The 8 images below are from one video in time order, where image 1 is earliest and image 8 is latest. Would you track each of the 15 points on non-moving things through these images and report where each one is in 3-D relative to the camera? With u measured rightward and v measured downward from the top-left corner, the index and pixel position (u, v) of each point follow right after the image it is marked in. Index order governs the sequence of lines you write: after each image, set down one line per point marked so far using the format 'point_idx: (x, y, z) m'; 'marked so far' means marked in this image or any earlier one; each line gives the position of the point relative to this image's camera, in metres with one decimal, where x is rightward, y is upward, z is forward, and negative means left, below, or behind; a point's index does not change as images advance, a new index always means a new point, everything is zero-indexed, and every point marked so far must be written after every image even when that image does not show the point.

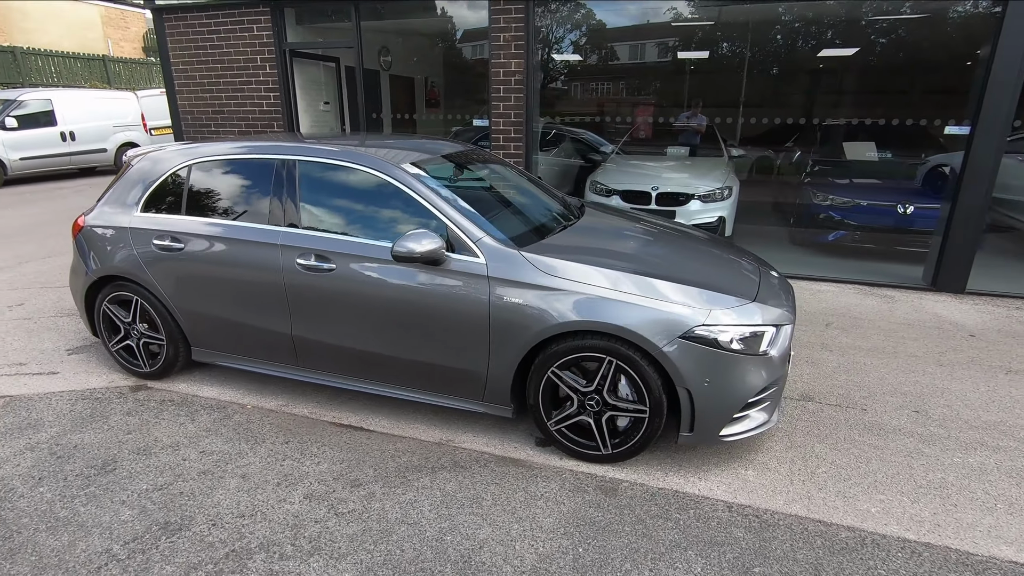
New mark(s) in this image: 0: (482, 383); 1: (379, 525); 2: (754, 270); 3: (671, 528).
0: (-0.2, -0.5, +2.8) m
1: (-0.6, -1.0, +2.3) m
2: (+1.4, +0.1, +3.1) m
3: (+0.7, -1.0, +2.3) m
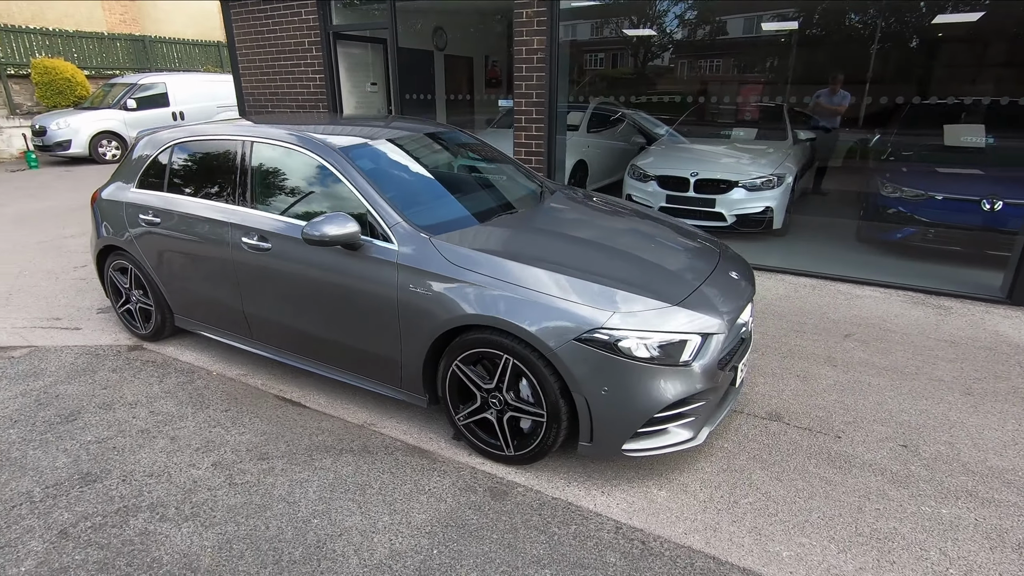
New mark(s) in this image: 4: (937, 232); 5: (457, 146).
0: (-0.6, -0.4, +2.8) m
1: (-1.1, -0.9, +2.4) m
2: (+1.0, +0.1, +2.8) m
3: (+0.1, -1.0, +2.1) m
4: (+4.3, +0.6, +5.5) m
5: (-0.4, +1.1, +4.0) m
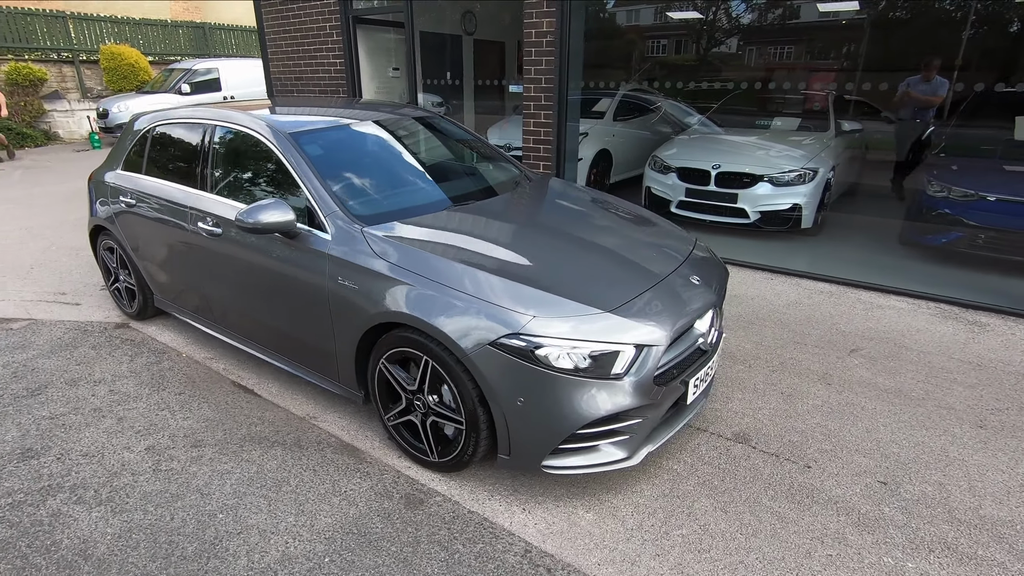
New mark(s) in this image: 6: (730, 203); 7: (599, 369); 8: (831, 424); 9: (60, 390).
0: (-0.9, -0.4, +2.7) m
1: (-1.5, -0.9, +2.3) m
2: (+0.7, +0.1, +2.5) m
3: (-0.3, -1.0, +2.0) m
4: (+4.3, +0.5, +4.9) m
5: (-0.5, +1.1, +3.8) m
6: (+2.4, +0.9, +5.8) m
7: (+0.3, -0.3, +2.1) m
8: (+1.6, -0.7, +2.7) m
9: (-2.6, -0.6, +3.1) m
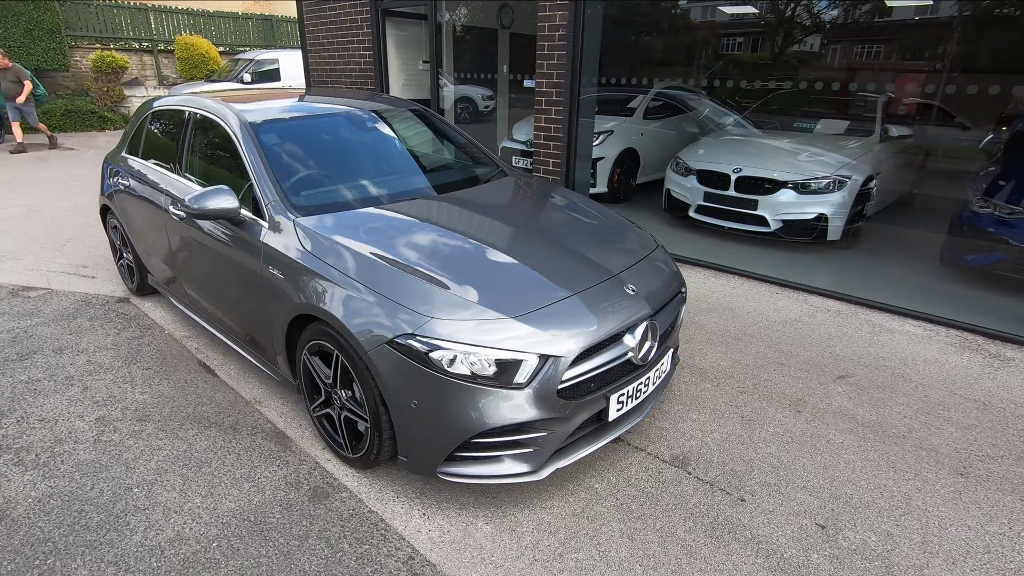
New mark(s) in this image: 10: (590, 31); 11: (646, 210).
0: (-1.2, -0.3, +2.7) m
1: (-1.8, -0.8, +2.4) m
2: (+0.4, 0.0, +2.4) m
3: (-0.7, -1.0, +2.0) m
4: (+4.2, +0.2, +4.3) m
5: (-0.6, +1.2, +3.8) m
6: (+2.4, +0.8, +5.5) m
7: (0.0, -0.3, +2.0) m
8: (+1.3, -0.8, +2.5) m
9: (-2.9, -0.4, +3.3) m
10: (+0.7, +2.5, +5.2) m
11: (+1.7, +1.0, +6.8) m
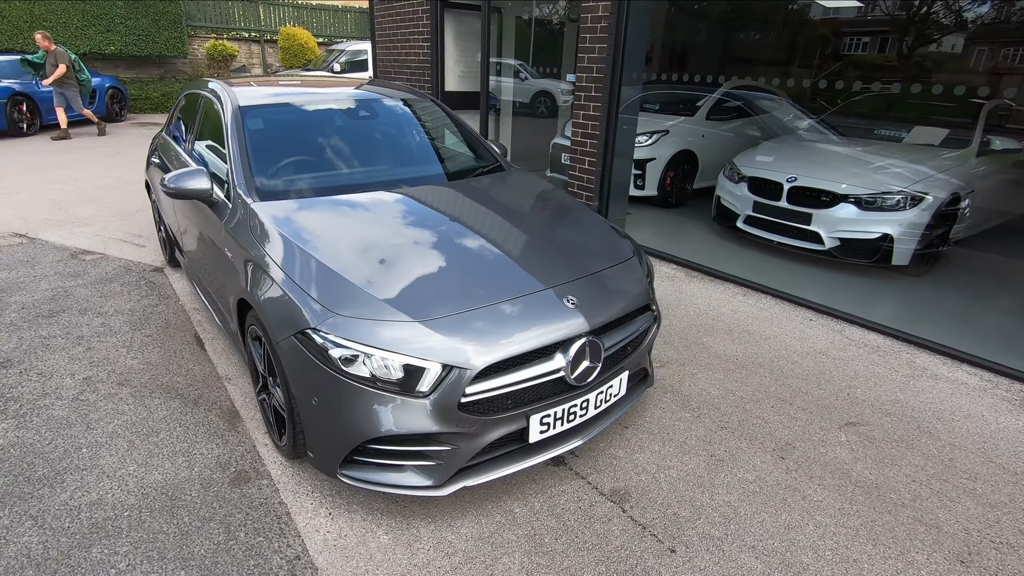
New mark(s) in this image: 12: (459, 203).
0: (-1.4, -0.2, +2.8) m
1: (-2.1, -0.6, +2.6) m
2: (+0.1, 0.0, +2.2) m
3: (-1.1, -0.9, +2.0) m
4: (+4.2, -0.1, +3.5) m
5: (-0.6, +1.2, +3.7) m
6: (+2.7, +0.6, +4.9) m
7: (-0.4, -0.3, +1.9) m
8: (+1.0, -0.9, +2.2) m
9: (-3.0, -0.2, +3.6) m
10: (+1.1, +2.4, +4.9) m
11: (+2.2, +0.8, +6.4) m
12: (-0.3, +0.5, +2.9) m
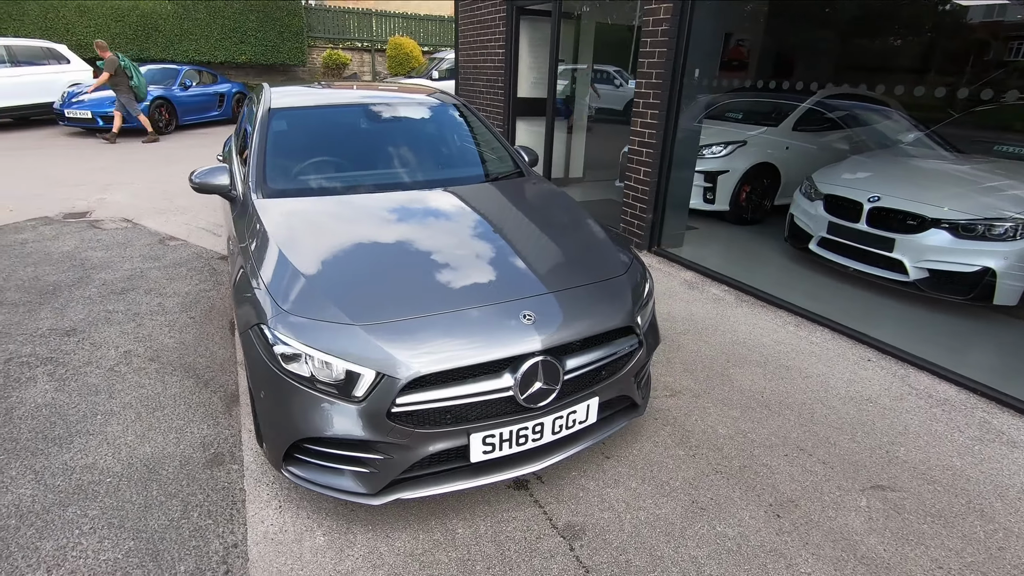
0: (-1.5, -0.2, +2.9) m
1: (-2.2, -0.5, +2.9) m
2: (0.0, -0.1, +2.1) m
3: (-1.3, -0.9, +2.1) m
4: (+4.2, -0.5, +2.7) m
5: (-0.3, +1.2, +3.7) m
6: (+3.0, +0.3, +4.3) m
7: (-0.6, -0.3, +1.9) m
8: (+0.7, -1.0, +1.9) m
9: (-2.8, 0.0, +4.1) m
10: (+1.6, +2.2, +4.6) m
11: (+2.8, +0.6, +5.8) m
12: (-0.3, +0.4, +2.9) m
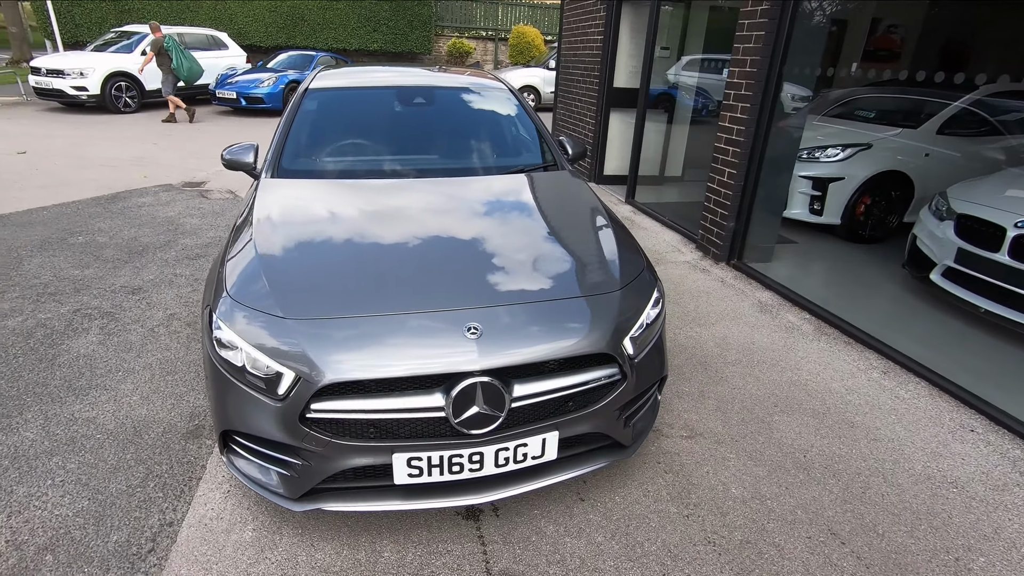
0: (-1.4, -0.1, +3.0) m
1: (-2.2, -0.3, +3.1) m
2: (-0.2, -0.1, +1.8) m
3: (-1.5, -0.8, +2.1) m
4: (+4.0, -0.9, +1.5) m
5: (0.0, +1.2, +3.5) m
6: (+3.3, 0.0, +3.4) m
7: (-0.8, -0.3, +1.8) m
8: (+0.4, -1.1, +1.6) m
9: (-2.5, +0.2, +4.4) m
10: (+2.2, +2.1, +3.9) m
11: (+3.4, +0.3, +4.9) m
12: (-0.2, +0.4, +2.6) m
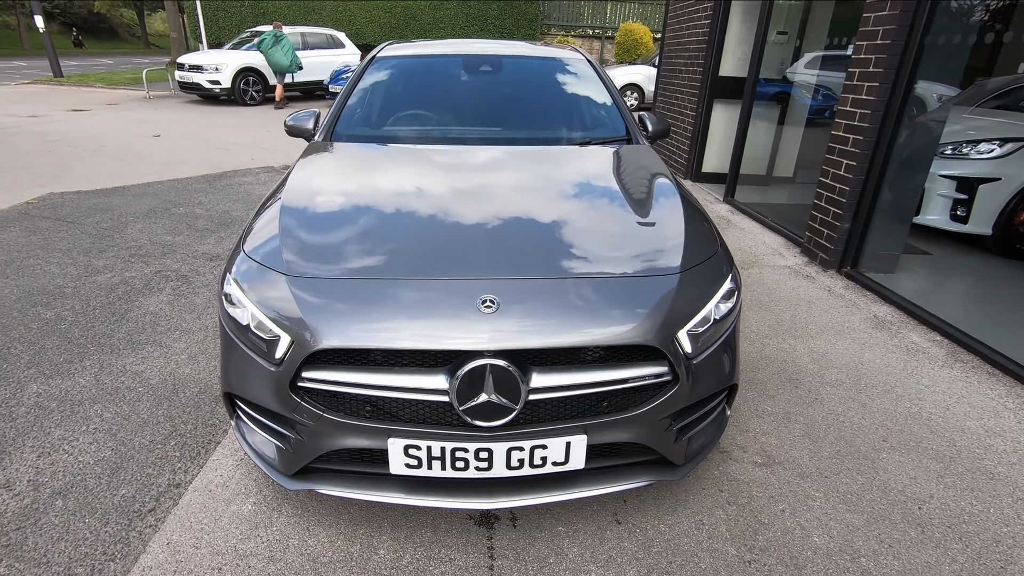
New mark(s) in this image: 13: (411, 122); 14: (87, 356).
0: (-1.1, +0.1, +2.9) m
1: (-1.9, -0.1, +3.2) m
2: (-0.1, 0.0, +1.6) m
3: (-1.4, -0.6, +2.1) m
4: (+3.9, -1.1, +0.5) m
5: (+0.5, +1.2, +3.2) m
6: (+3.6, -0.2, +2.5) m
7: (-0.8, -0.2, +1.6) m
8: (+0.4, -1.0, +1.2) m
9: (-1.9, +0.4, +4.5) m
10: (+2.7, +2.0, +3.2) m
11: (+4.0, +0.1, +4.0) m
12: (0.0, +0.5, +2.4) m
13: (-0.6, +0.9, +3.0) m
14: (-2.1, -0.3, +2.6) m
